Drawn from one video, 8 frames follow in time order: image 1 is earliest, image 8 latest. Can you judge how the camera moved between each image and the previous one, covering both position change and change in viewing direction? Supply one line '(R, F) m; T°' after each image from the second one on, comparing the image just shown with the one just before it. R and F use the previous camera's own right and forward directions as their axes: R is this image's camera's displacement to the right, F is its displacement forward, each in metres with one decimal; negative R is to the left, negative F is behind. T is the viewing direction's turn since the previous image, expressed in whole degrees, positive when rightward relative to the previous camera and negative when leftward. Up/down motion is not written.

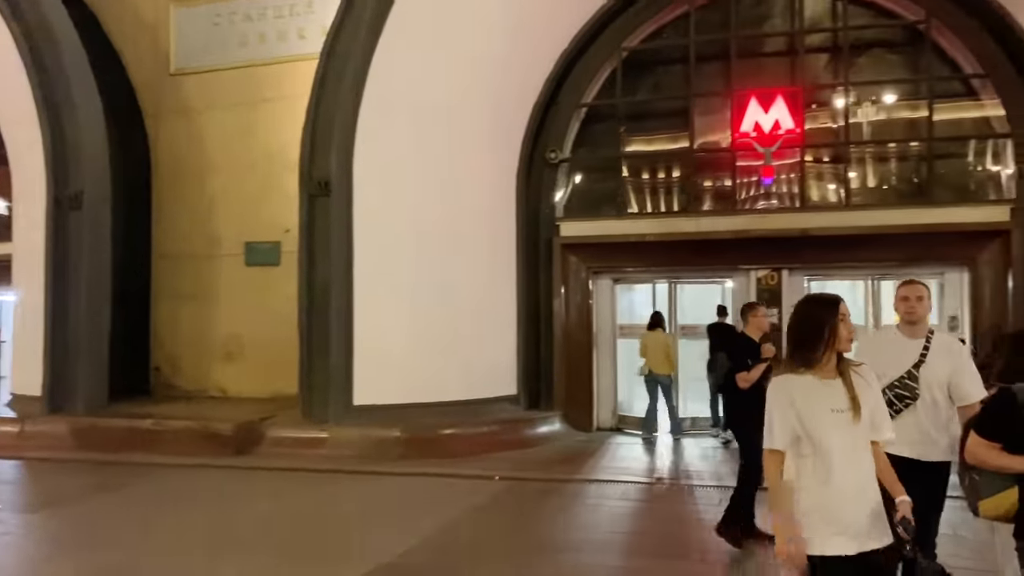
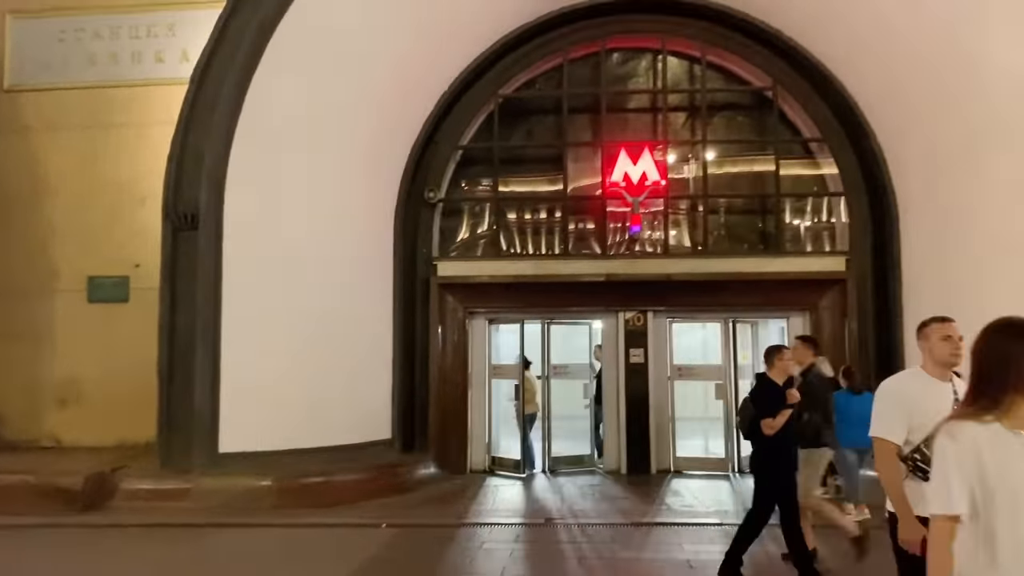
(-0.5, +0.1) m; +12°
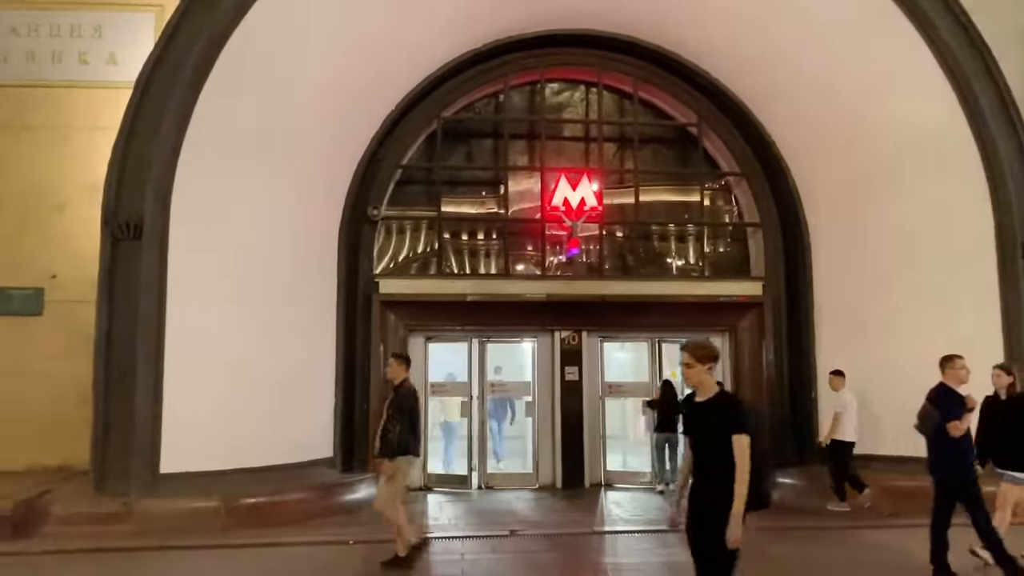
(-1.0, -0.1) m; +9°
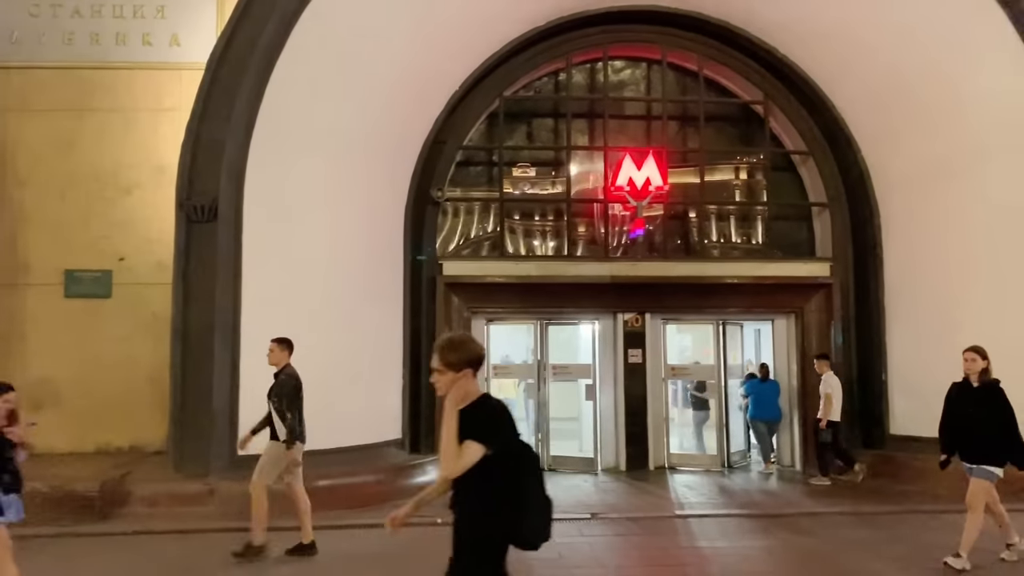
(-0.6, +0.1) m; -1°
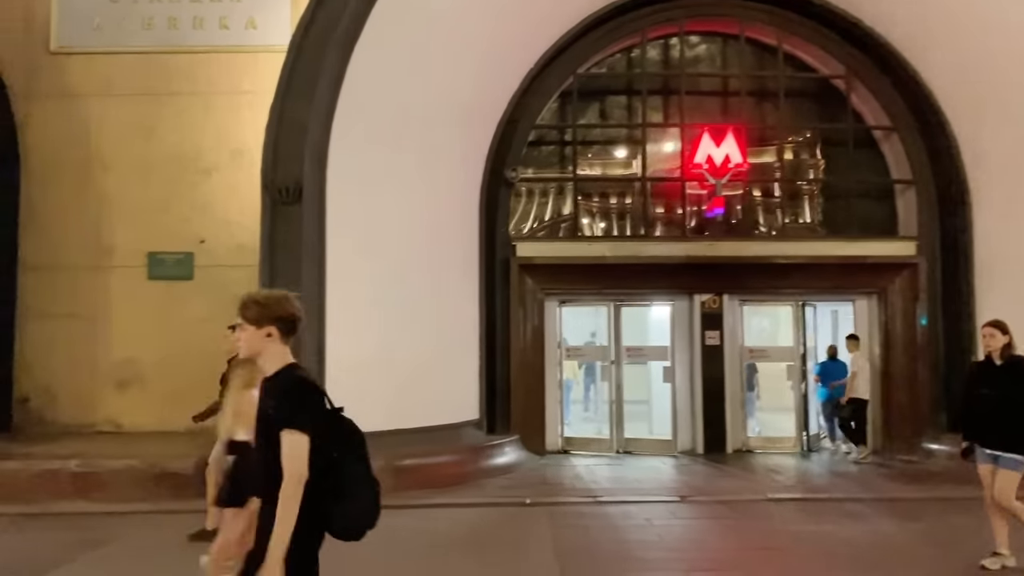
(-0.4, +0.1) m; -3°
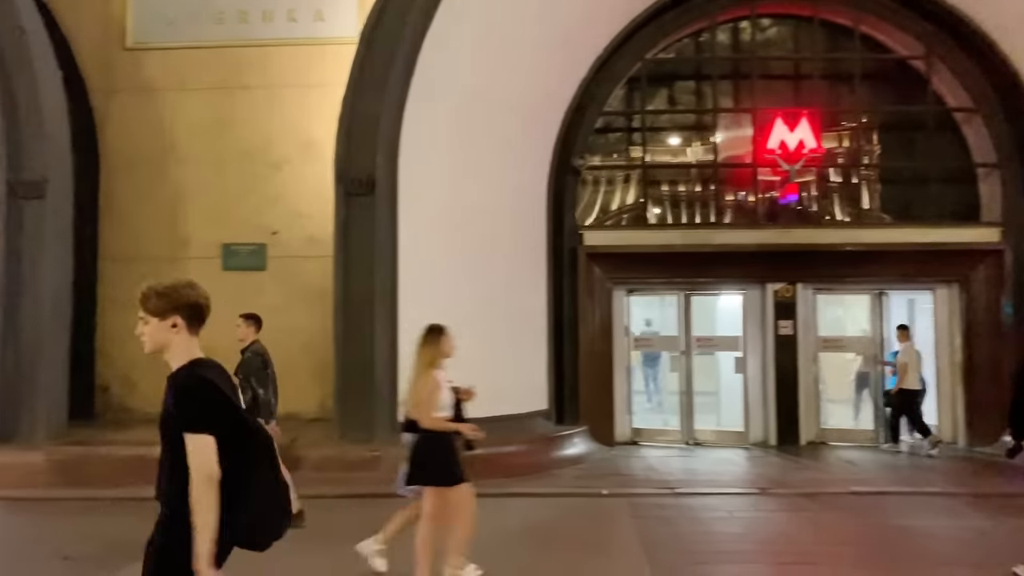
(-0.3, 0.0) m; -3°
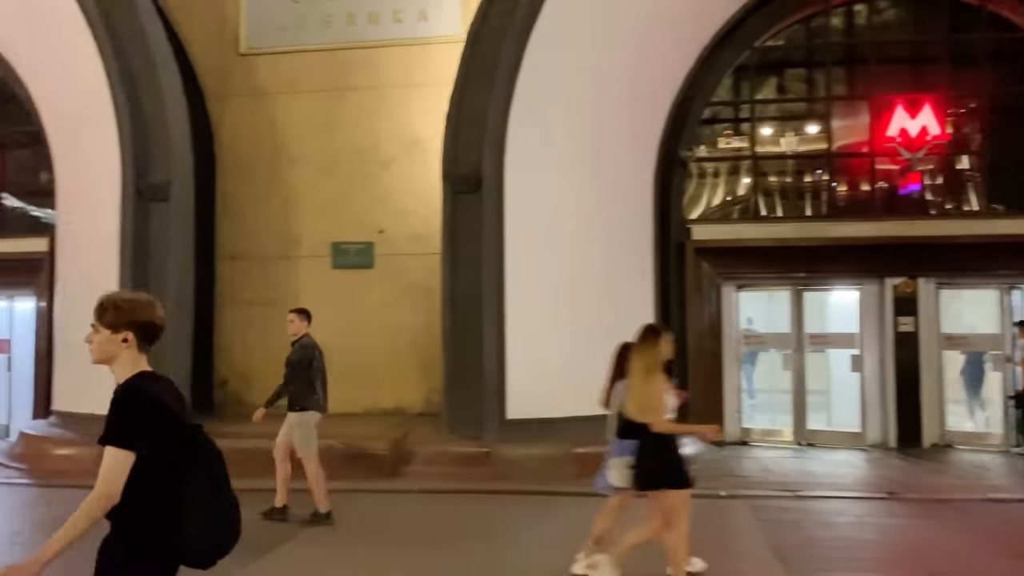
(-0.3, 0.0) m; -6°
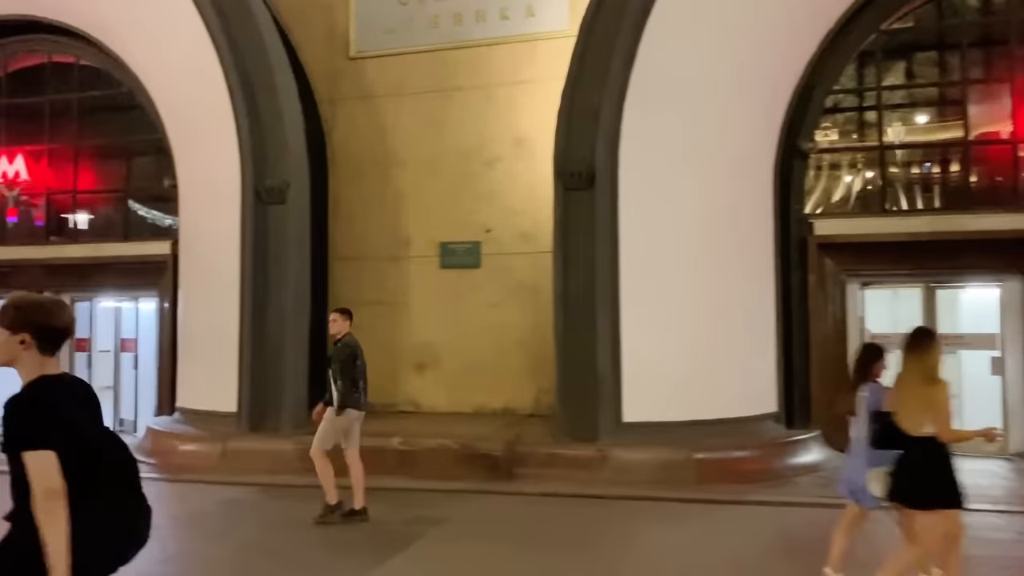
(-0.3, +0.1) m; -6°
